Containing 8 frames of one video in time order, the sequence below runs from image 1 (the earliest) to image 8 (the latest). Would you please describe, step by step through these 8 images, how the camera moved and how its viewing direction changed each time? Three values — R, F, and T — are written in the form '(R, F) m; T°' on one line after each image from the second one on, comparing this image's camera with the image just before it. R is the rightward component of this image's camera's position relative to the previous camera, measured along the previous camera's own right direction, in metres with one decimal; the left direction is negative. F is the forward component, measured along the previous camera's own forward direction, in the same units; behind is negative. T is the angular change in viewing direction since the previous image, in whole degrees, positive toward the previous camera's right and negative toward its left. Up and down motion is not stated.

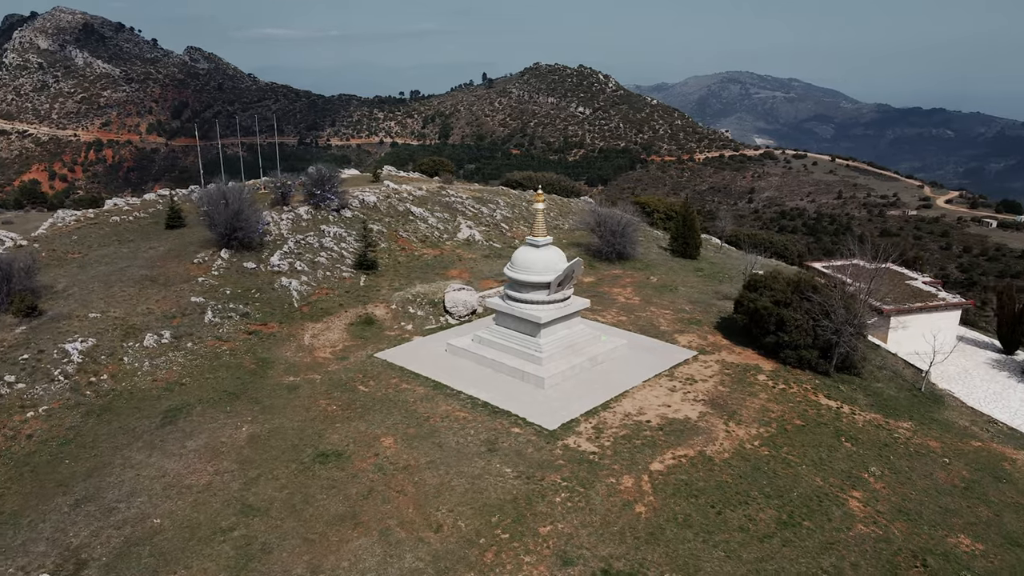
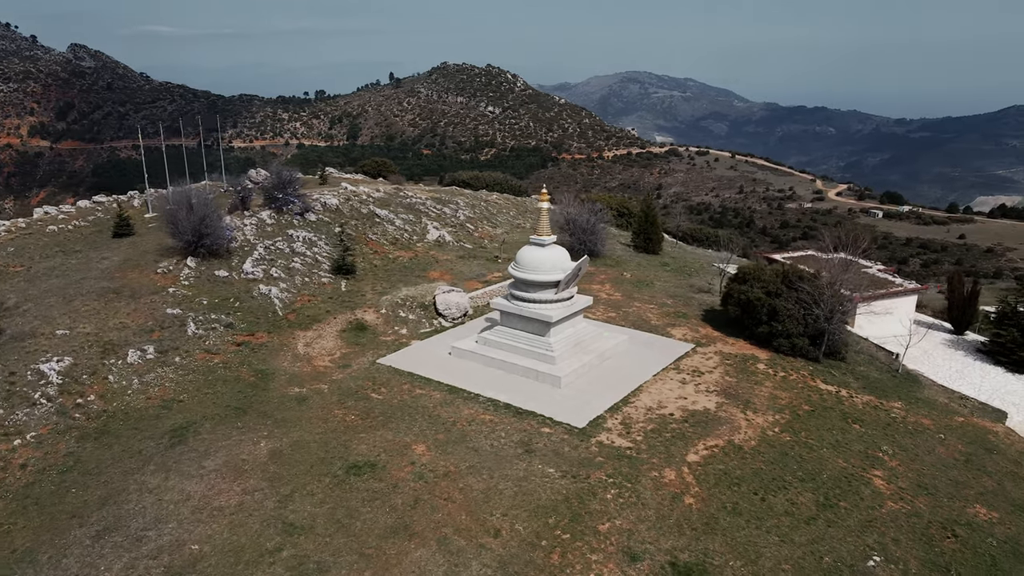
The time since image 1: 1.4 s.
(-2.0, +0.2) m; +7°
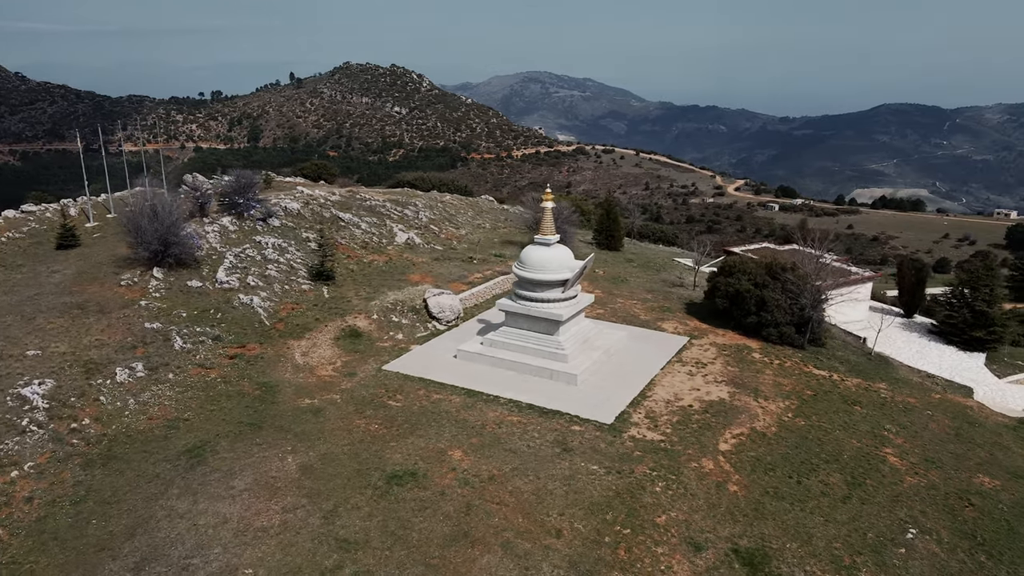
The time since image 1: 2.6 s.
(-2.1, +0.2) m; +7°
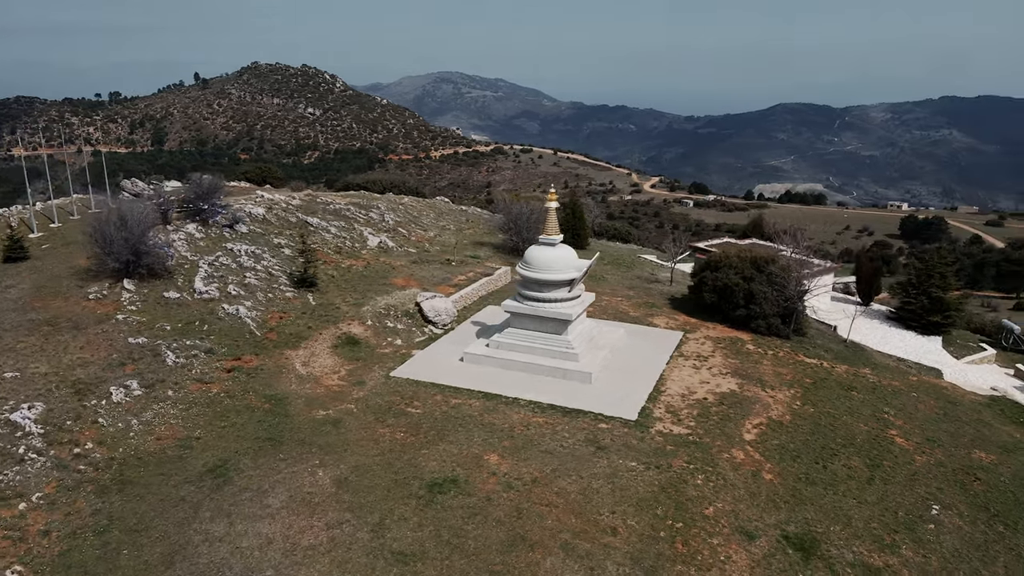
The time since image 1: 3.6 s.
(-1.9, +0.2) m; +6°
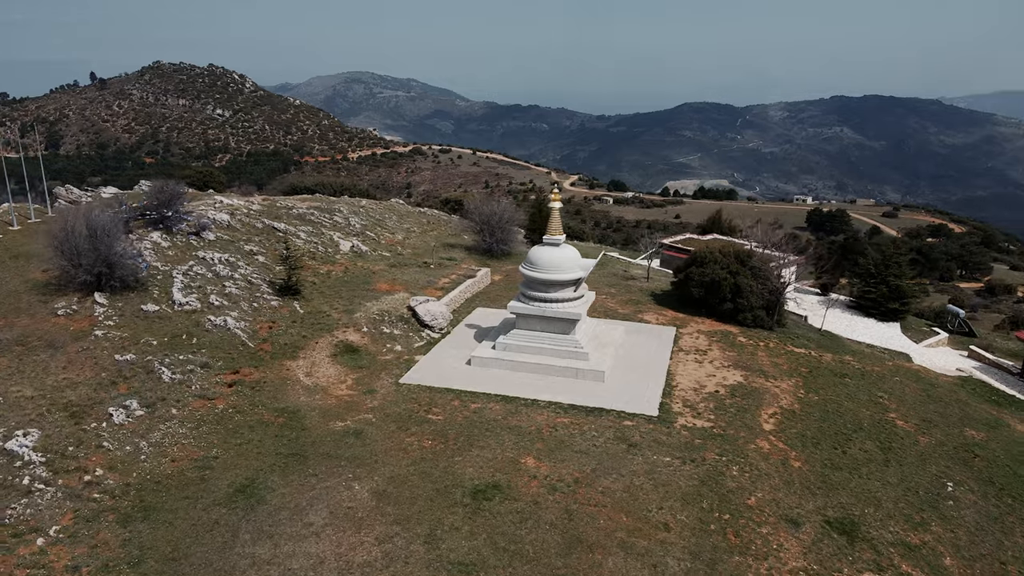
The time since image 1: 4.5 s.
(-1.9, +0.2) m; +6°
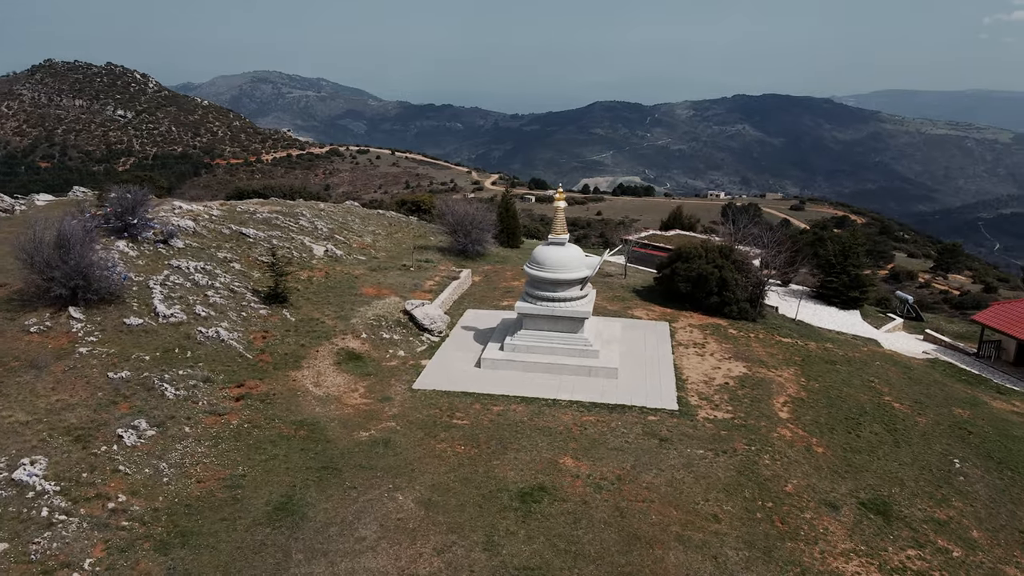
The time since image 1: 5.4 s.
(-1.9, +0.2) m; +6°
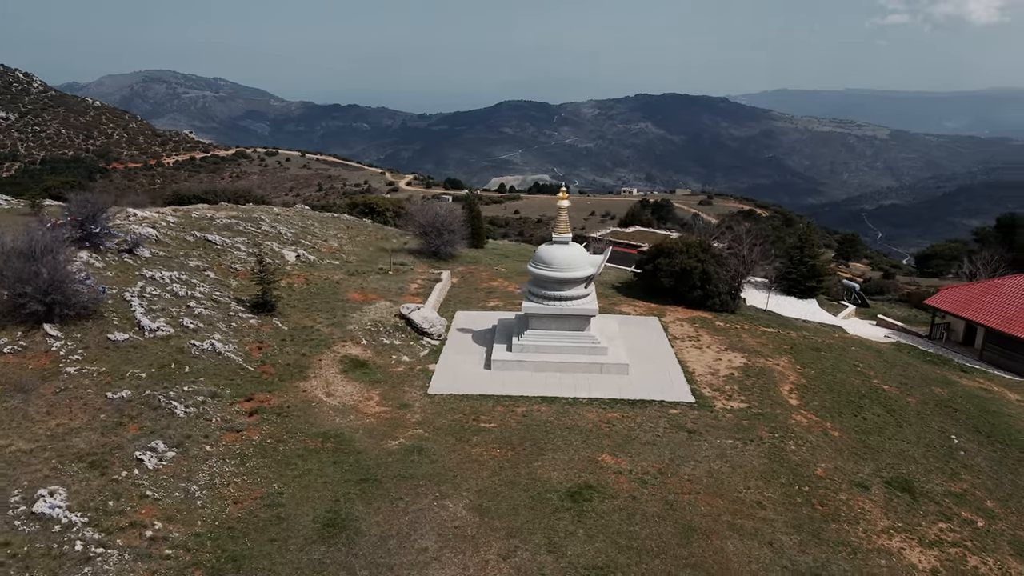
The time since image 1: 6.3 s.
(-2.0, +0.2) m; +7°
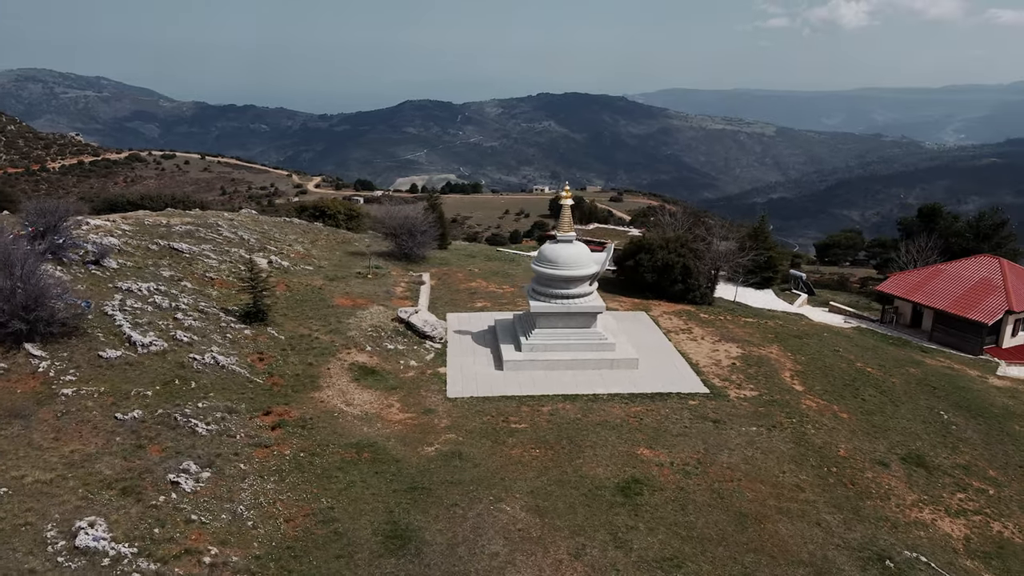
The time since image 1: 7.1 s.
(-2.1, +0.2) m; +7°
